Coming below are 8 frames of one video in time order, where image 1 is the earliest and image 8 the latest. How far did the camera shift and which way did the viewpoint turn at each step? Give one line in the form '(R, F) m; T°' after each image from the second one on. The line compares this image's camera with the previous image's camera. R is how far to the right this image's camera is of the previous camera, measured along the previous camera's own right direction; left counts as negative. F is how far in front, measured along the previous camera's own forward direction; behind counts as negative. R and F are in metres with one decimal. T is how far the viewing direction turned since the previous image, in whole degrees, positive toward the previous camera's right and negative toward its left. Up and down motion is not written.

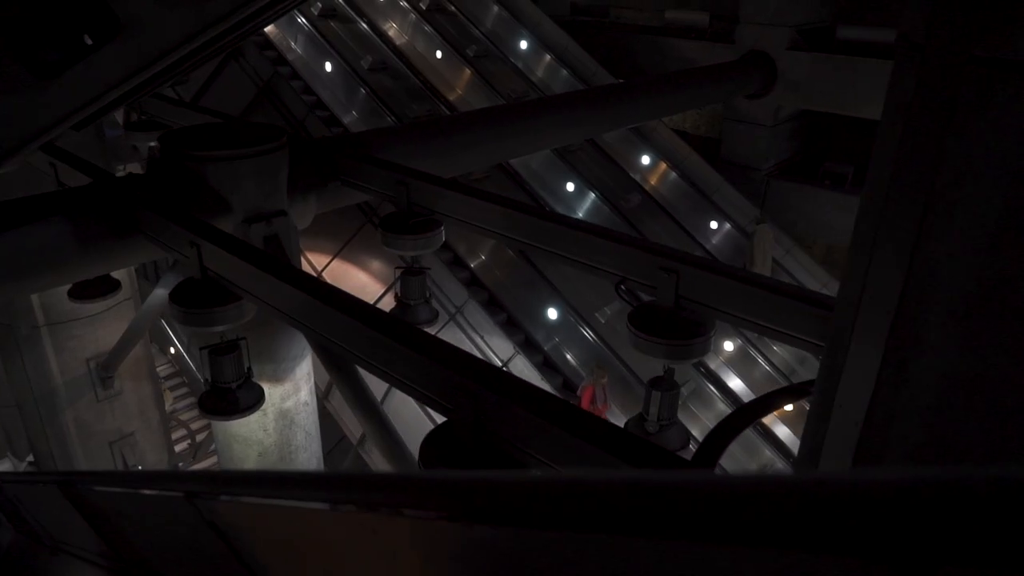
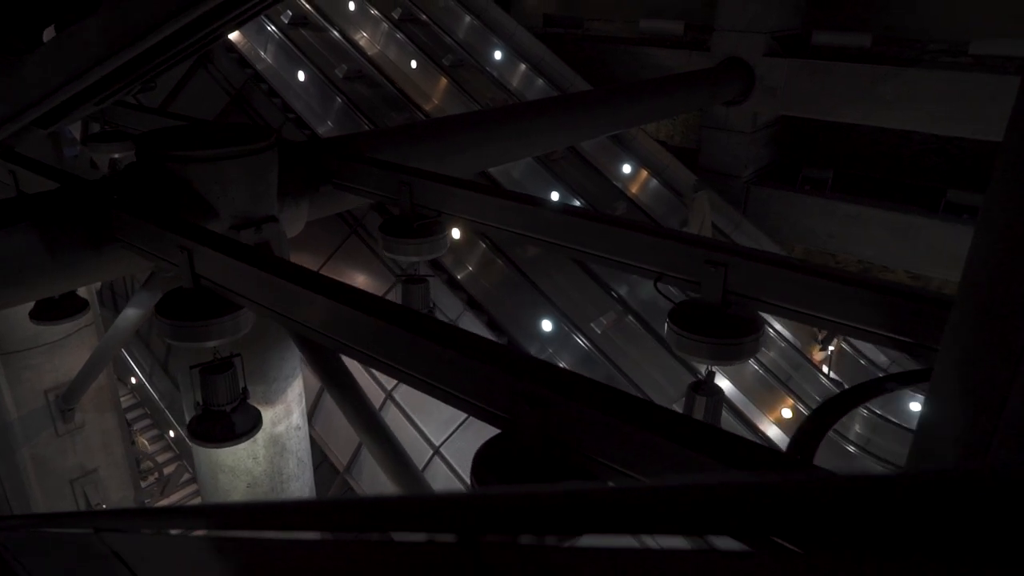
(-0.3, +0.3) m; +3°
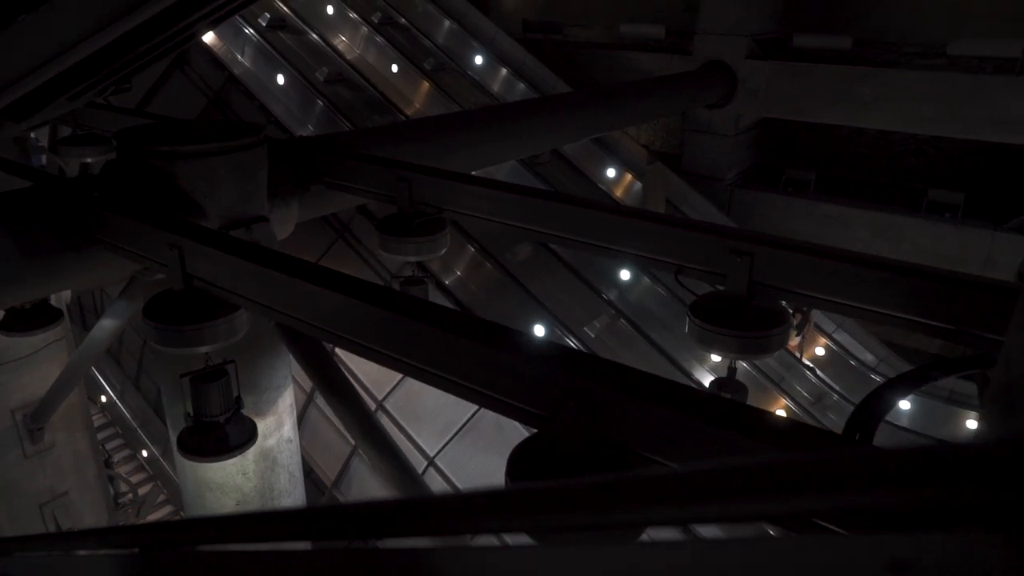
(-0.2, +0.2) m; +2°
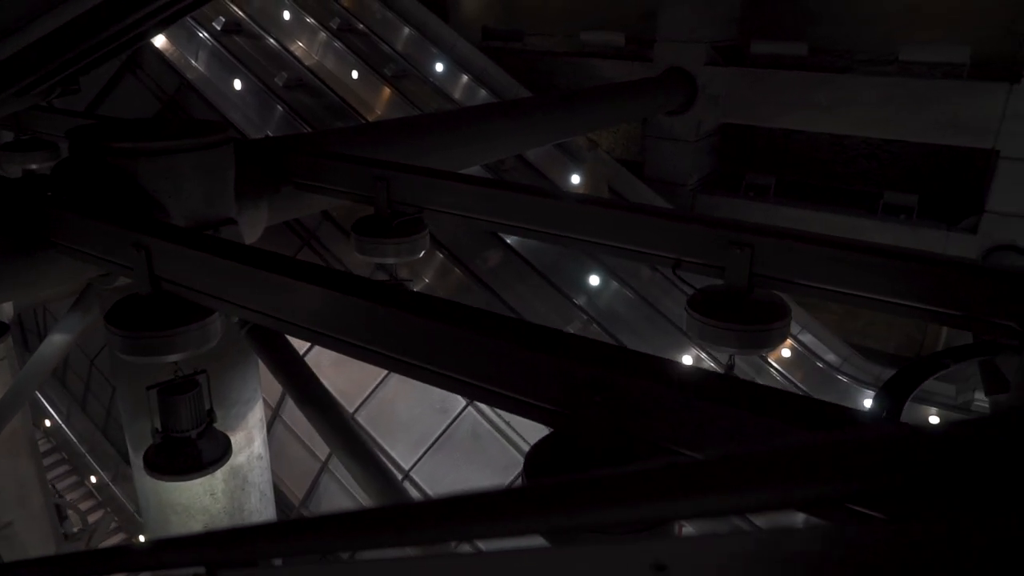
(-0.2, +0.2) m; +4°
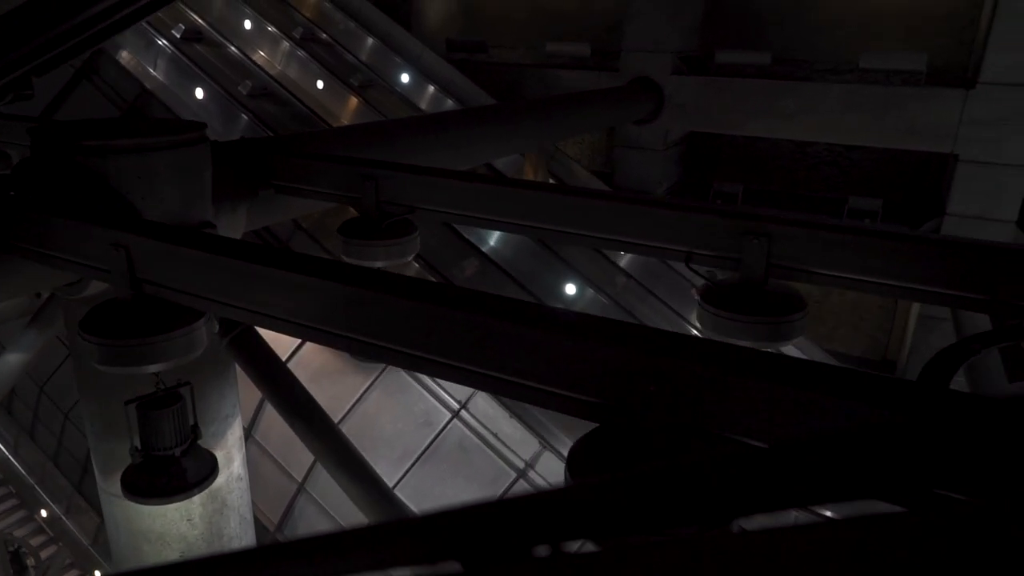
(-0.2, +0.2) m; +3°
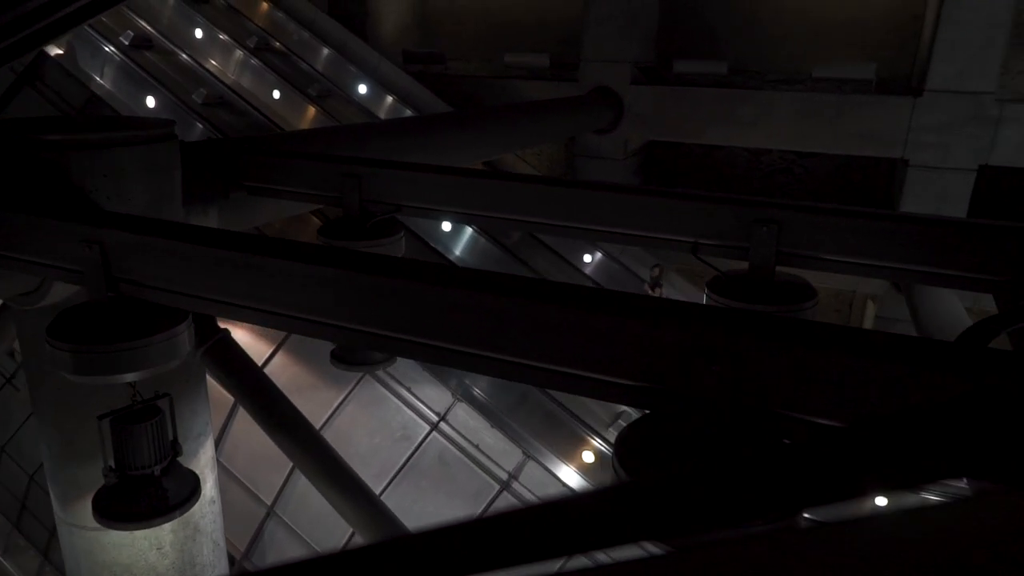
(-0.2, +0.2) m; +4°
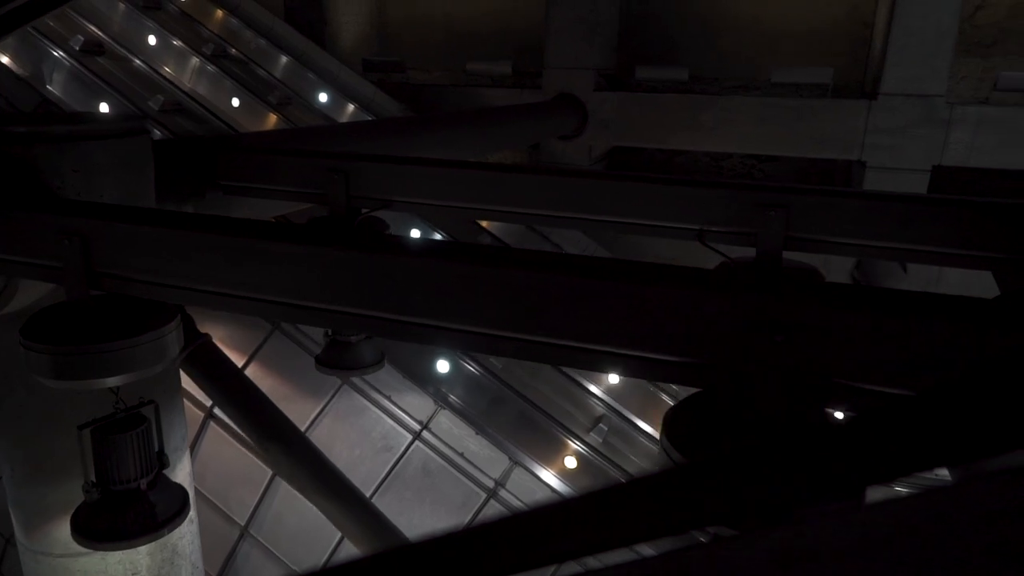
(-0.2, +0.1) m; +4°
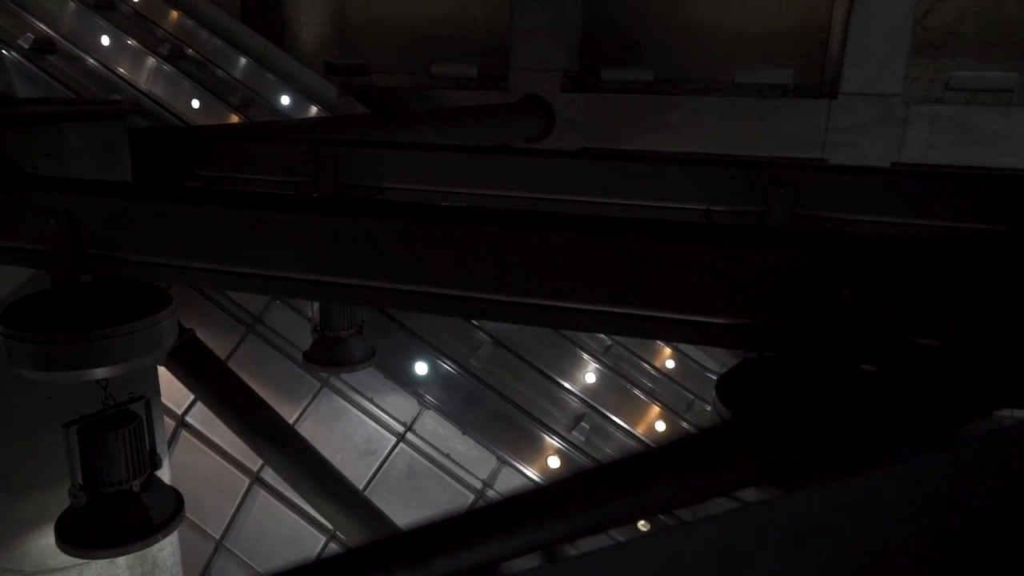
(-0.2, +0.1) m; +3°
